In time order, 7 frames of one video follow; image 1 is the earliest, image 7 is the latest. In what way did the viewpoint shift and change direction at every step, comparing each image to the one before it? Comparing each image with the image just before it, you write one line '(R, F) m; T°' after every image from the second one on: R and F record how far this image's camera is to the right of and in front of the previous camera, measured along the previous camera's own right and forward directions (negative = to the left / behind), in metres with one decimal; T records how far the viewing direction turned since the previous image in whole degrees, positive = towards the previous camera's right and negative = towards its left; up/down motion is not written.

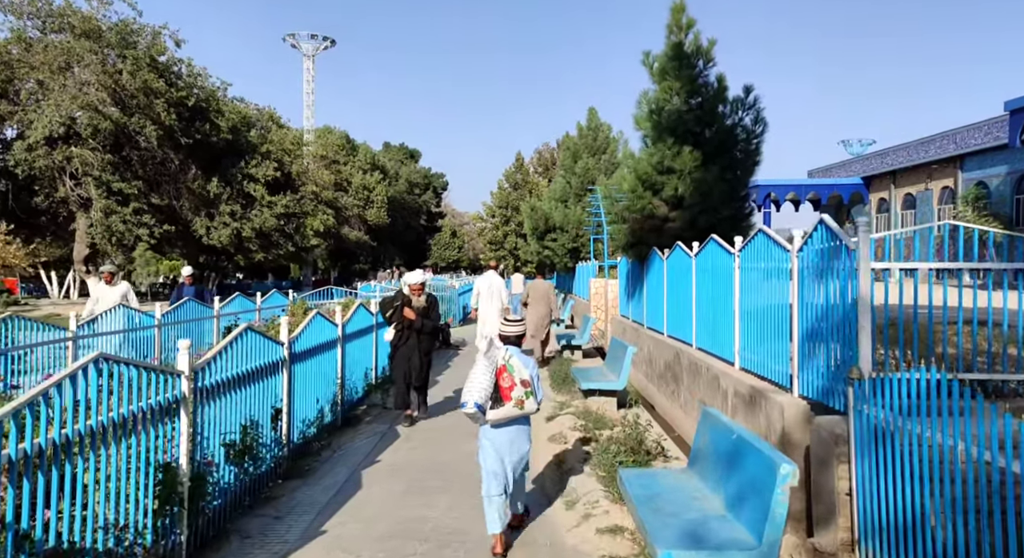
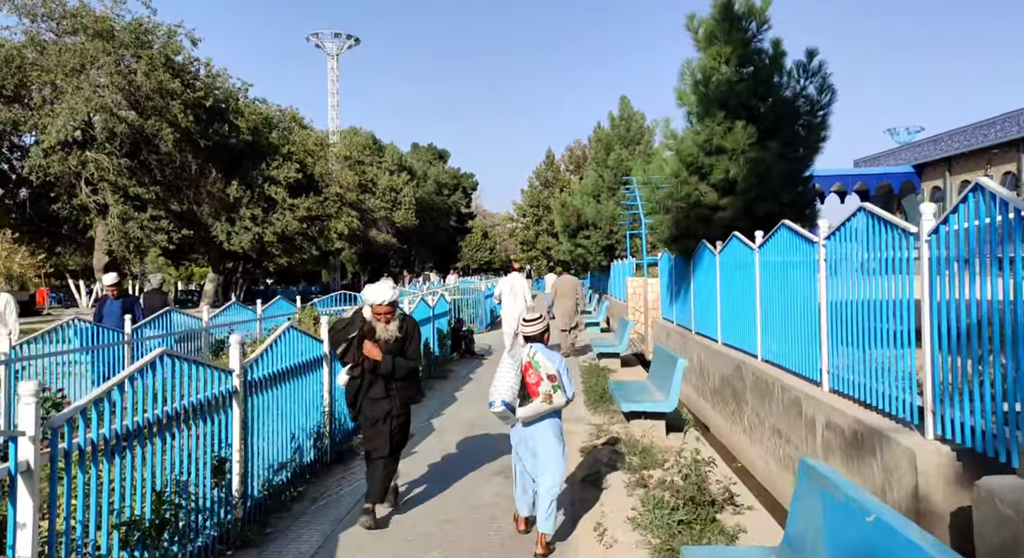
(+0.1, +1.4) m; -3°
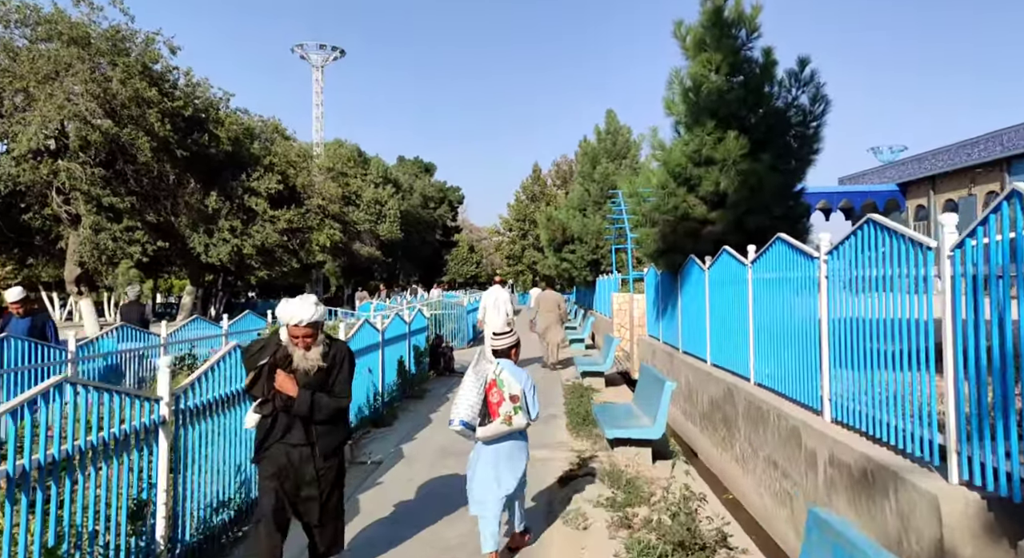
(+0.1, +0.5) m; +1°
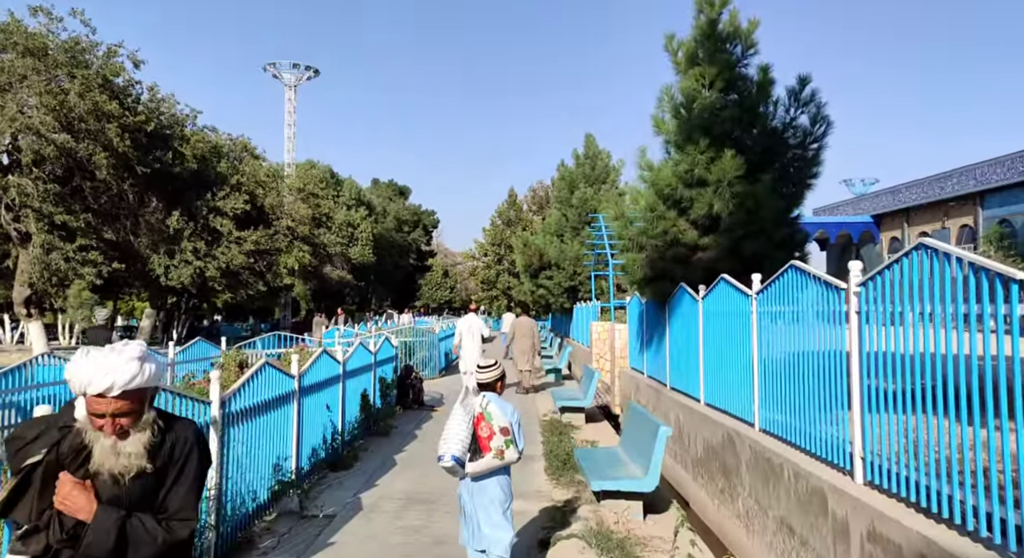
(0.0, +0.7) m; +2°
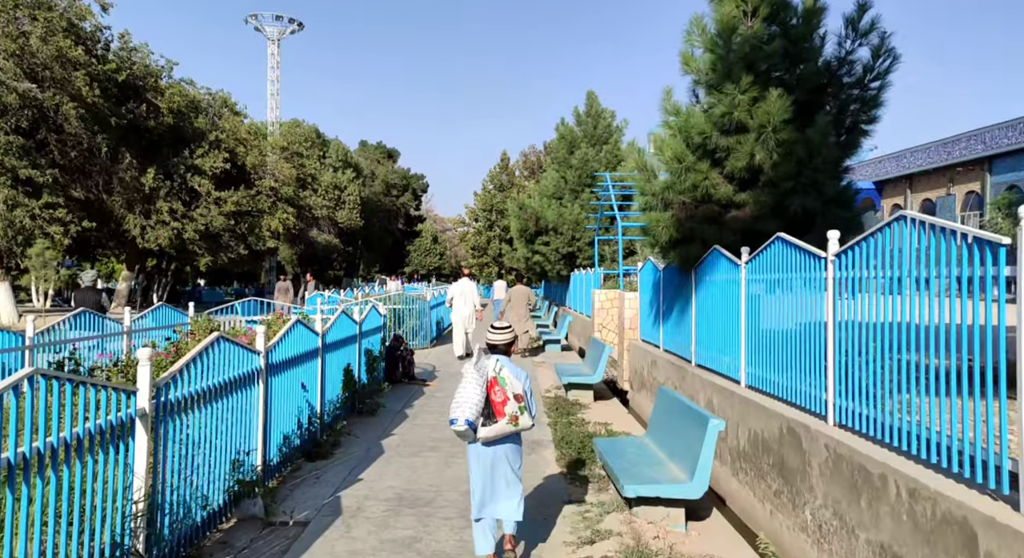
(-0.2, +1.1) m; +1°
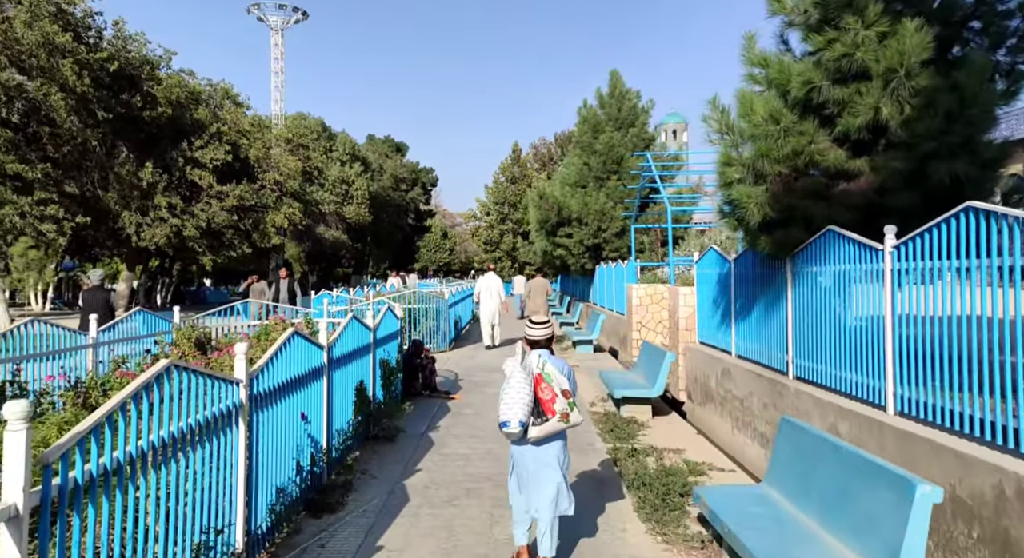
(-0.4, +1.5) m; -1°
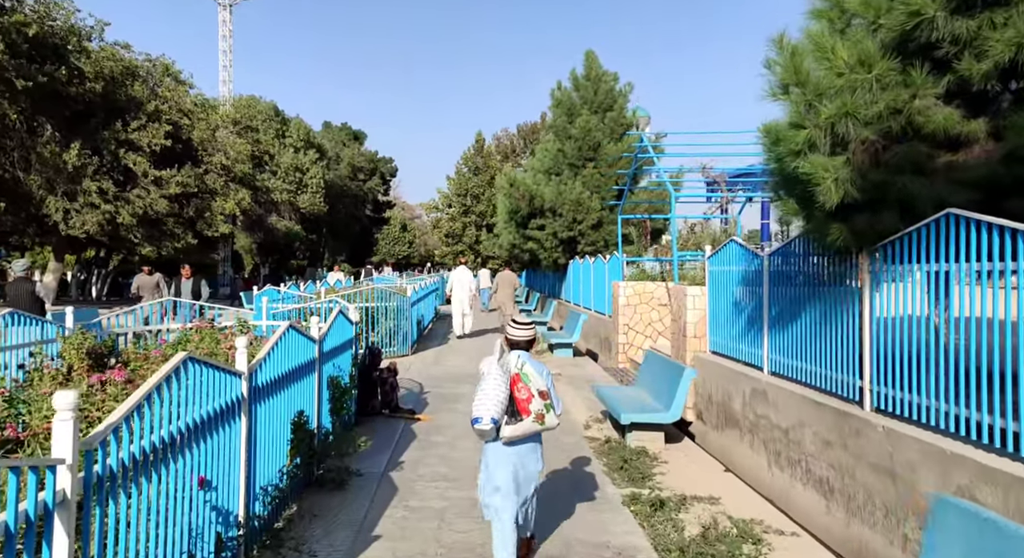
(-0.2, +1.6) m; +3°
